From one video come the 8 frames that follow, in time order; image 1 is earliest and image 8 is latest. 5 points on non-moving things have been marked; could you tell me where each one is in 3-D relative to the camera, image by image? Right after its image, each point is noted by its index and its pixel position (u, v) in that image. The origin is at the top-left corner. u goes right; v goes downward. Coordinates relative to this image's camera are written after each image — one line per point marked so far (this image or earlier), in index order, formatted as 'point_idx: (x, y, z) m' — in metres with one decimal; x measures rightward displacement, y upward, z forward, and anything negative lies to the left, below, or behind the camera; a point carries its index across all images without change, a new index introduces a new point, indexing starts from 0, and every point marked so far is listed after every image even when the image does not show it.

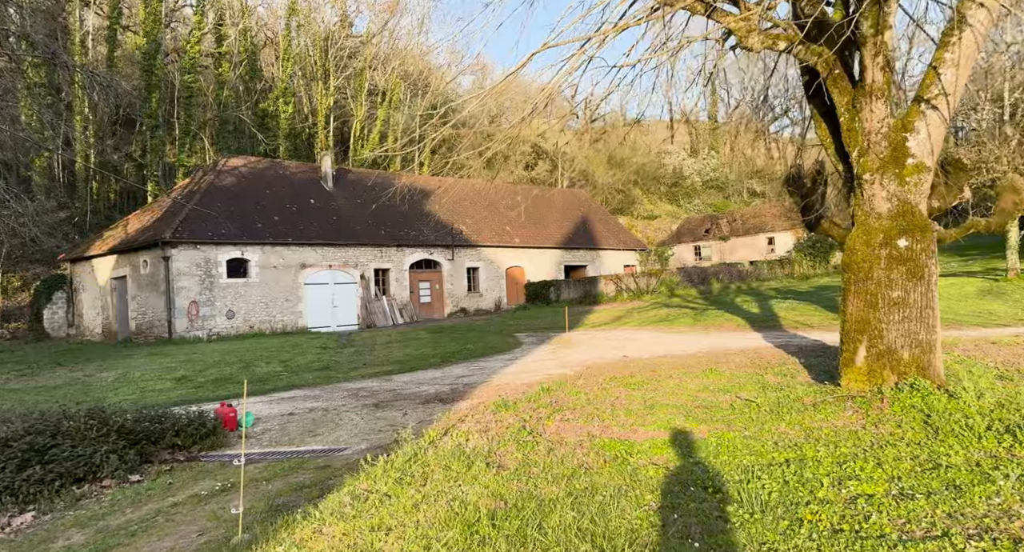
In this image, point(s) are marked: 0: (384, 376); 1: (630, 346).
0: (-1.9, -1.5, +11.4) m
1: (+1.8, -1.1, +11.7) m
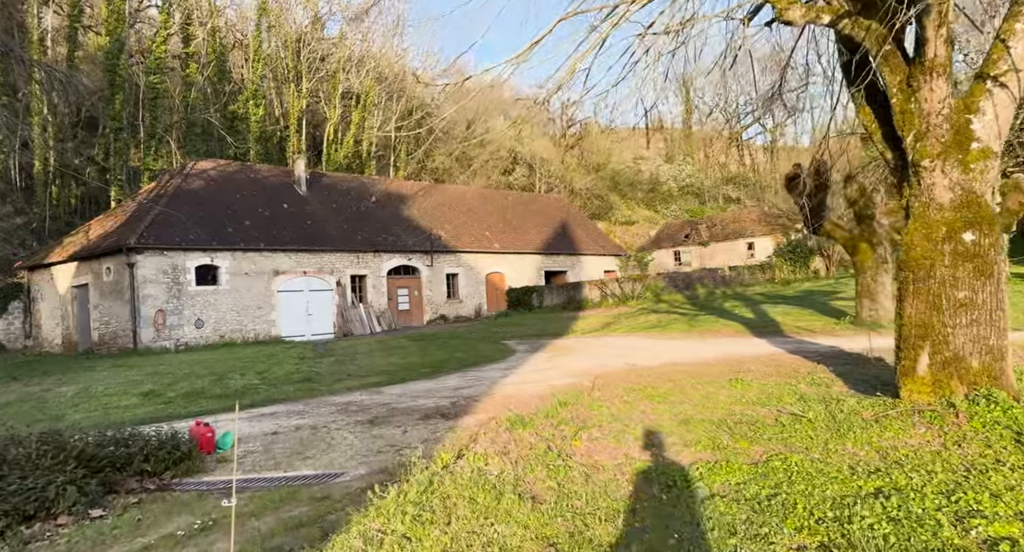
0: (-1.9, -1.6, +10.6) m
1: (+1.7, -1.1, +11.0) m
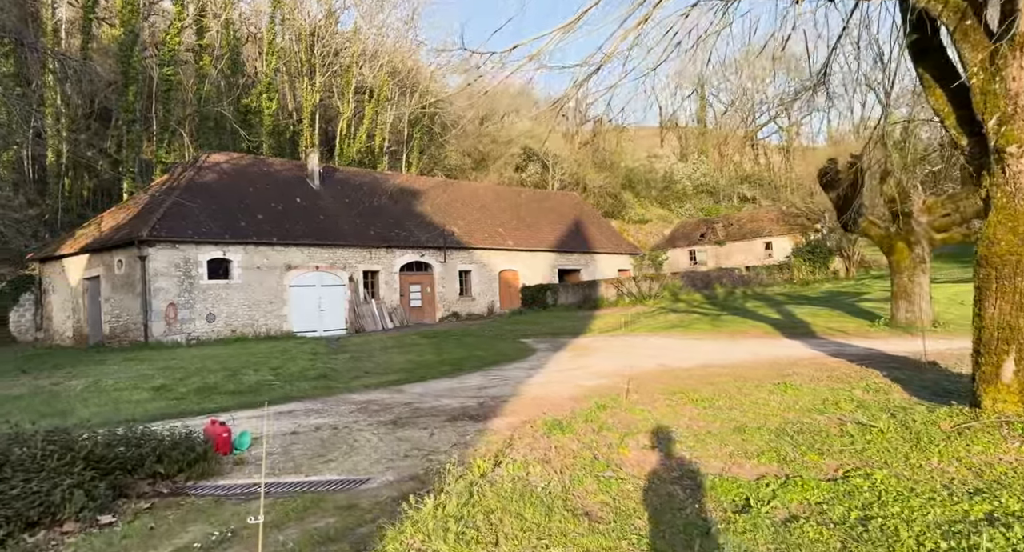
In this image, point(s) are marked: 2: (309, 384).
0: (-1.6, -1.5, +10.2) m
1: (+2.0, -1.1, +10.6) m
2: (-3.1, -1.6, +11.5) m
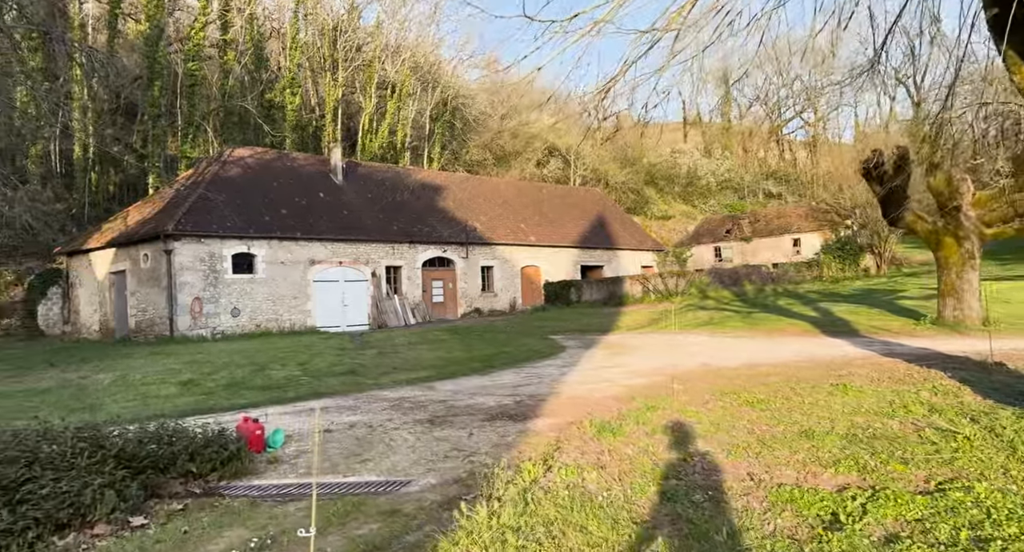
0: (-1.2, -1.4, +10.0) m
1: (+2.5, -1.0, +10.3) m
2: (-2.6, -1.5, +11.3) m
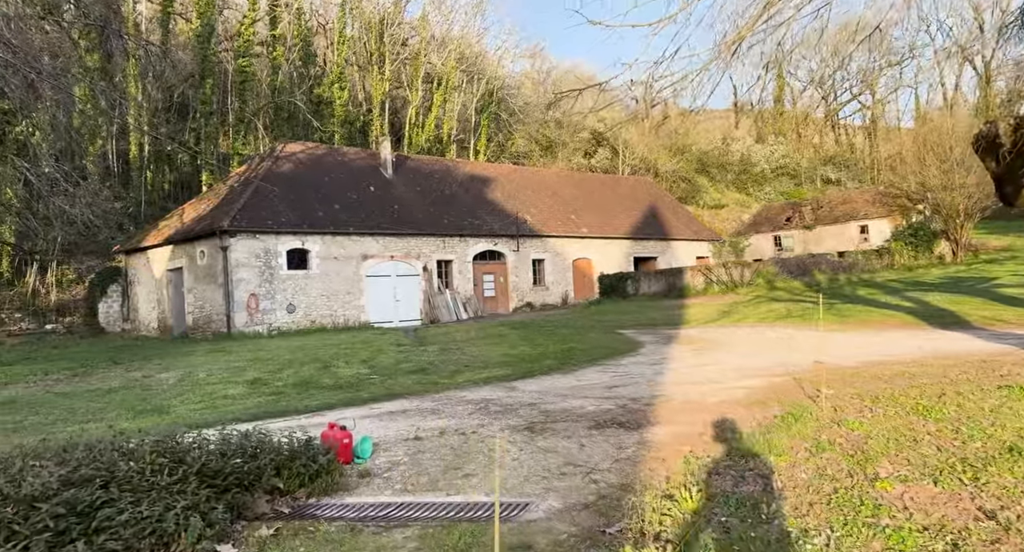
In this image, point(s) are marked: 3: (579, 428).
0: (-0.1, -1.3, +9.3) m
1: (+3.6, -0.9, +9.4) m
2: (-1.5, -1.5, +10.7) m
3: (+0.5, -1.2, +6.1) m
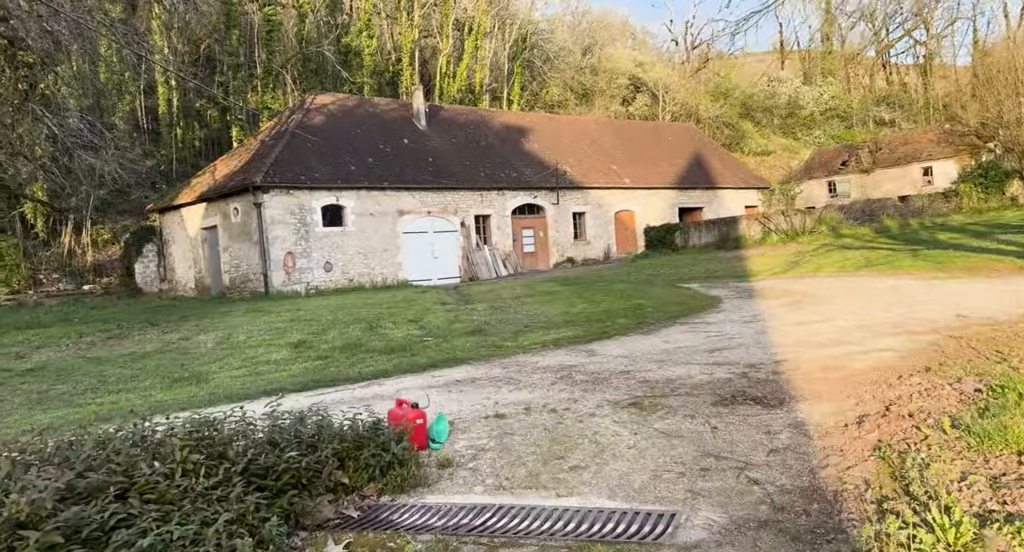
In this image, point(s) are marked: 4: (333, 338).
0: (+0.7, -0.8, +8.2) m
1: (+4.4, -0.3, +8.2) m
2: (-0.6, -0.8, +9.6) m
3: (+1.2, -0.8, +5.0) m
4: (-2.5, -0.9, +10.5) m
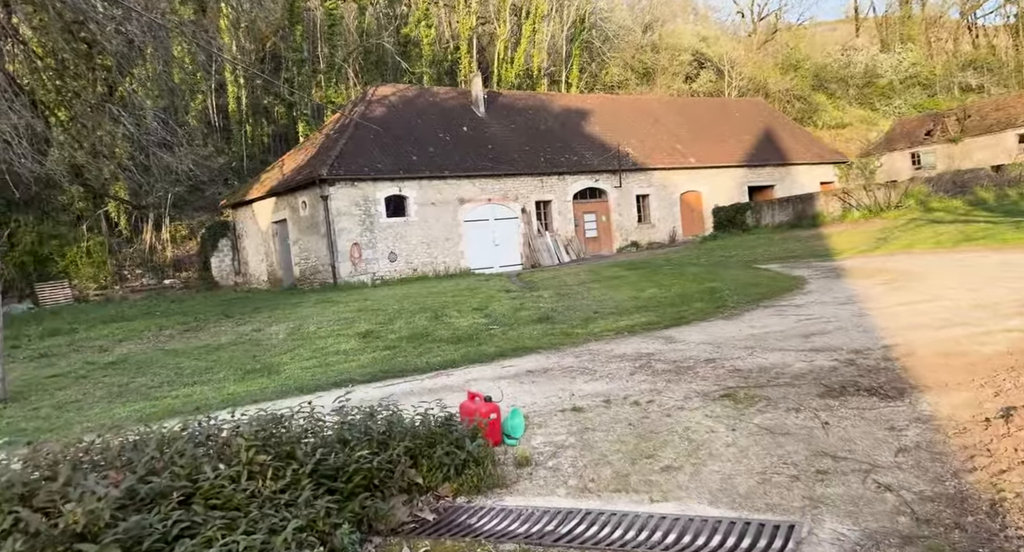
0: (+1.5, -0.6, +7.8) m
1: (+5.1, 0.0, +7.4) m
2: (+0.3, -0.6, +9.3) m
3: (+1.7, -0.7, +4.5) m
4: (-1.5, -0.7, +10.3) m
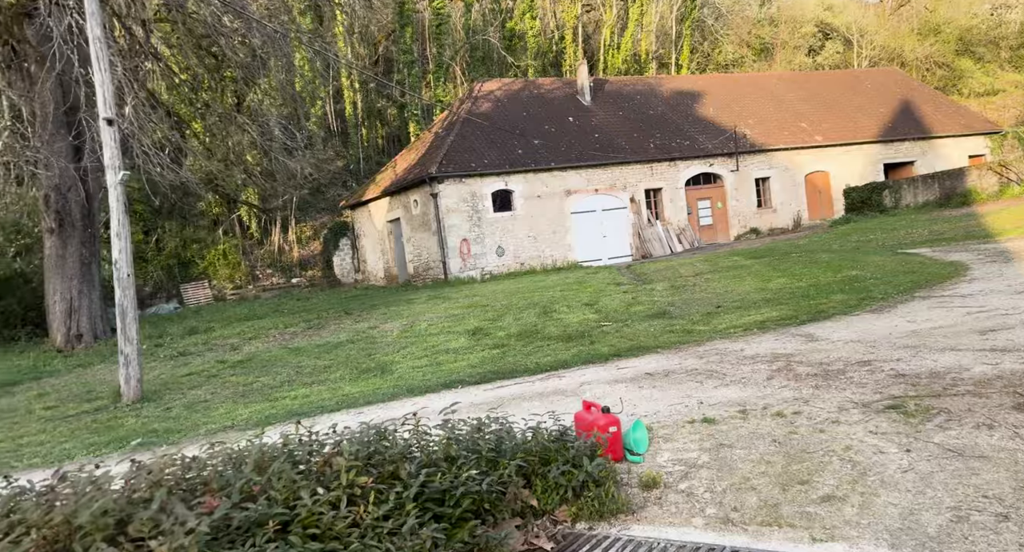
0: (+2.6, -0.5, +7.0) m
1: (+6.1, +0.2, +6.0) m
2: (+1.7, -0.6, +8.6) m
3: (+2.4, -0.6, +3.7) m
4: (0.0, -0.7, +9.9) m
